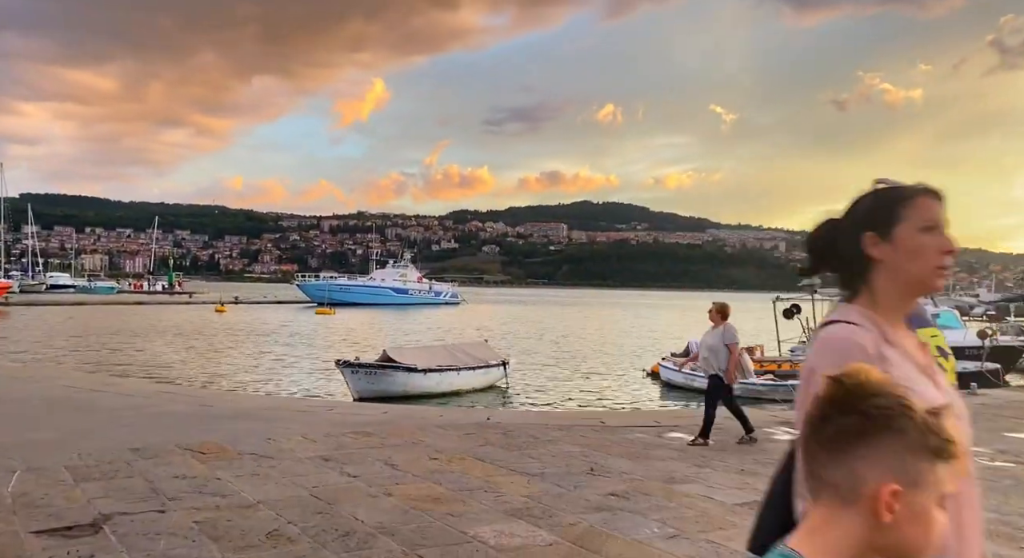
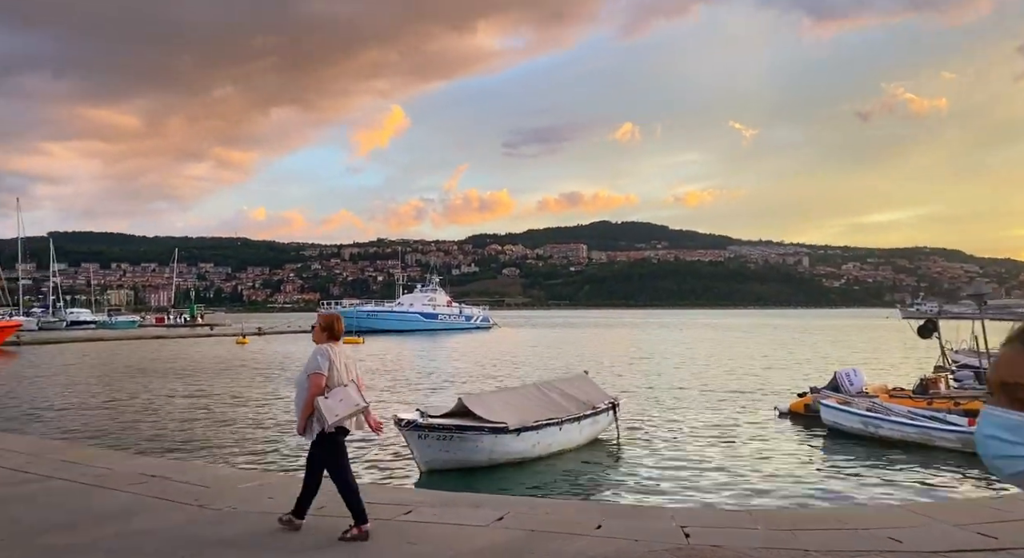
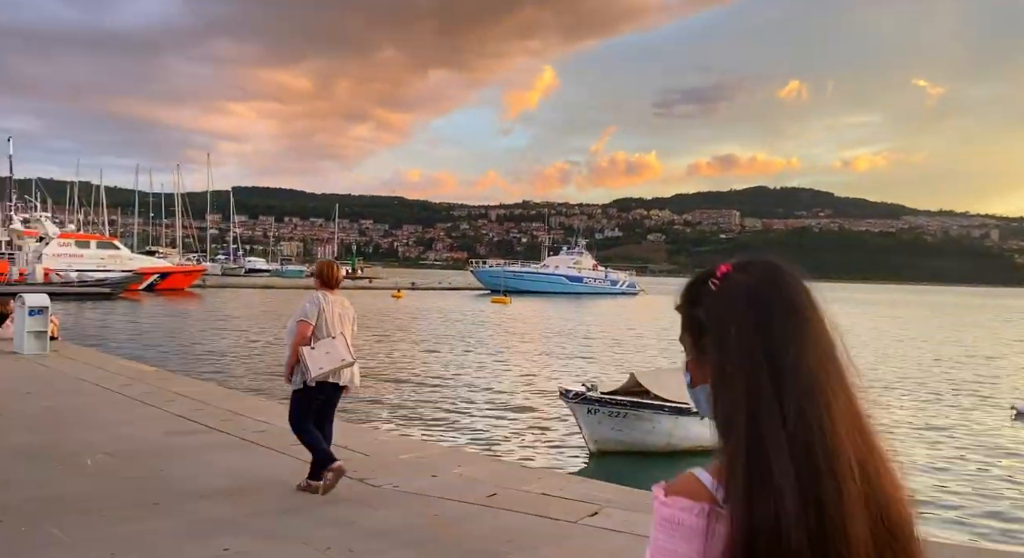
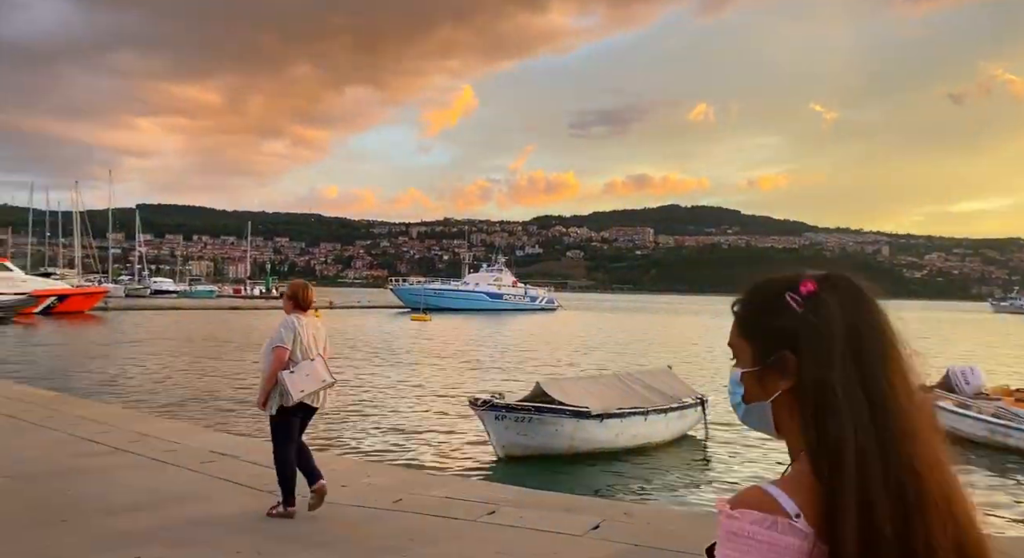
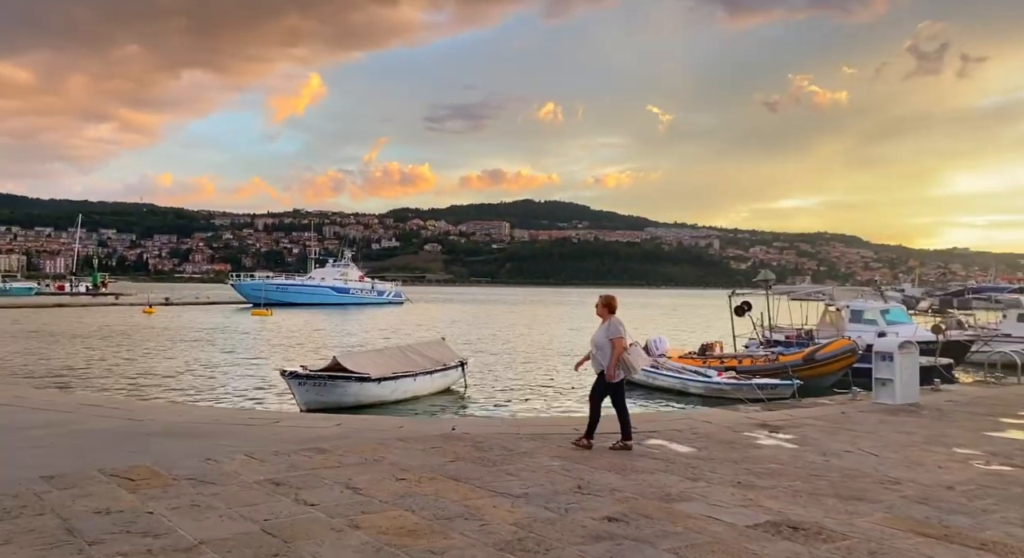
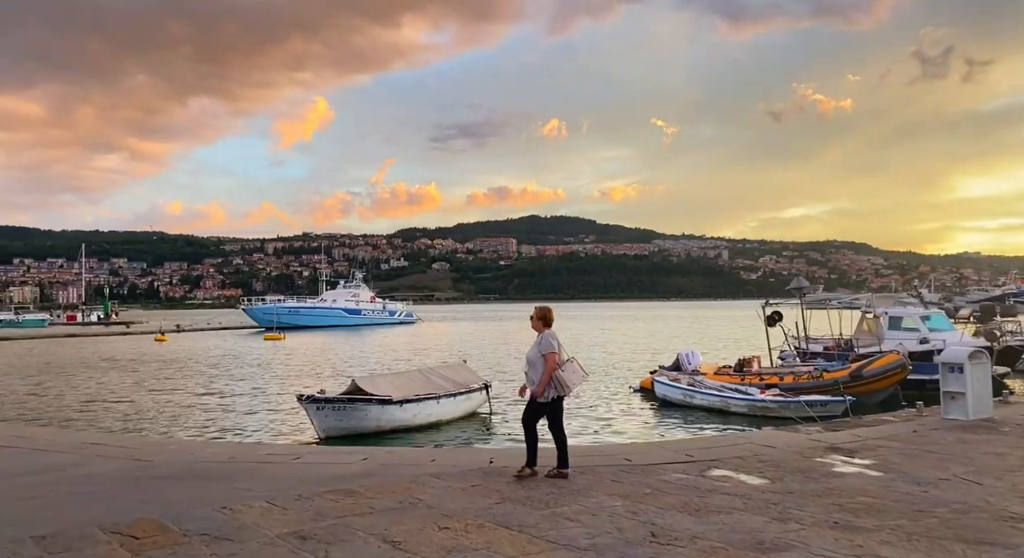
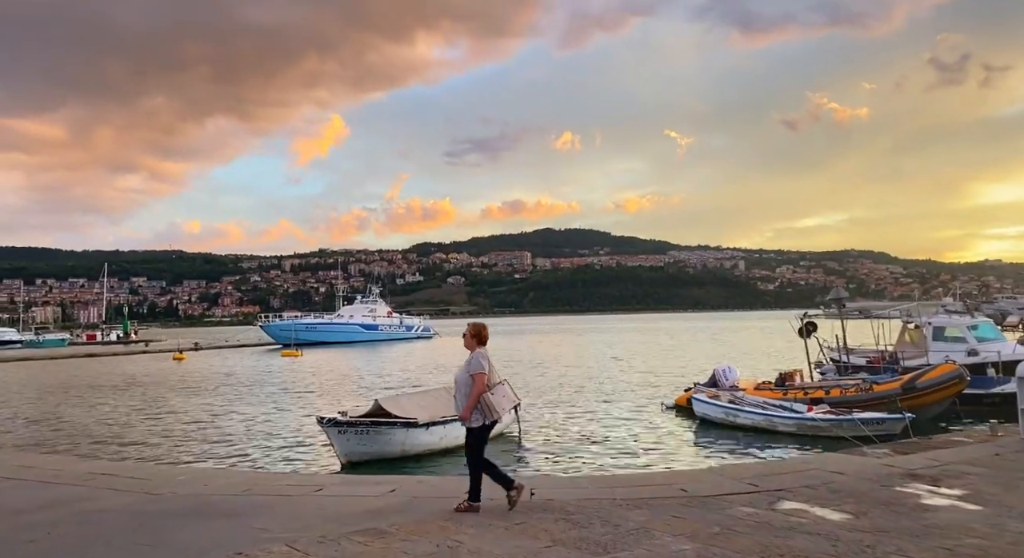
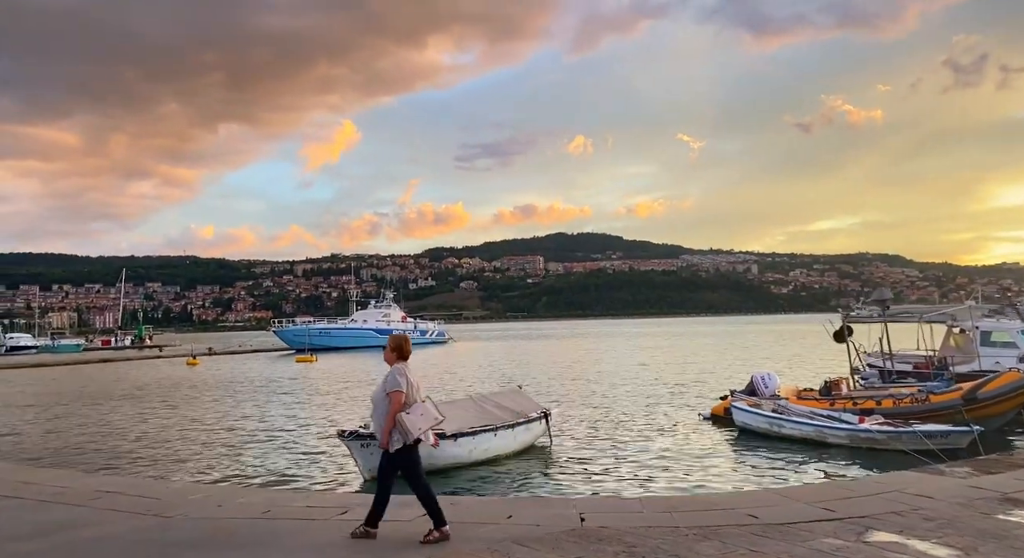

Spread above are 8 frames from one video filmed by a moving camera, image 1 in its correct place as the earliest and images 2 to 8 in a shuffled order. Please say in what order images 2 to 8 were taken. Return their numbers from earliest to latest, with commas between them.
5, 6, 7, 8, 2, 4, 3
